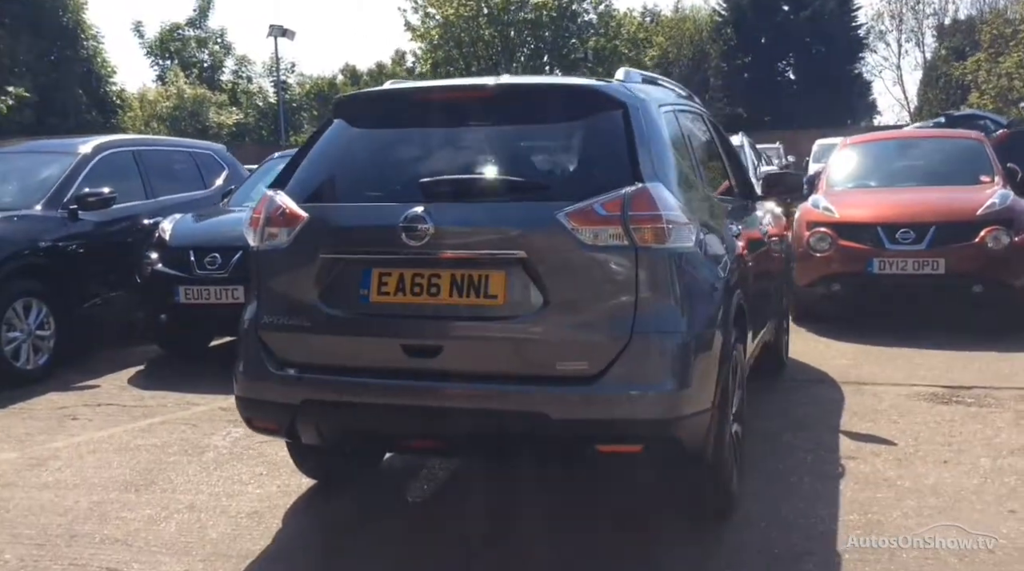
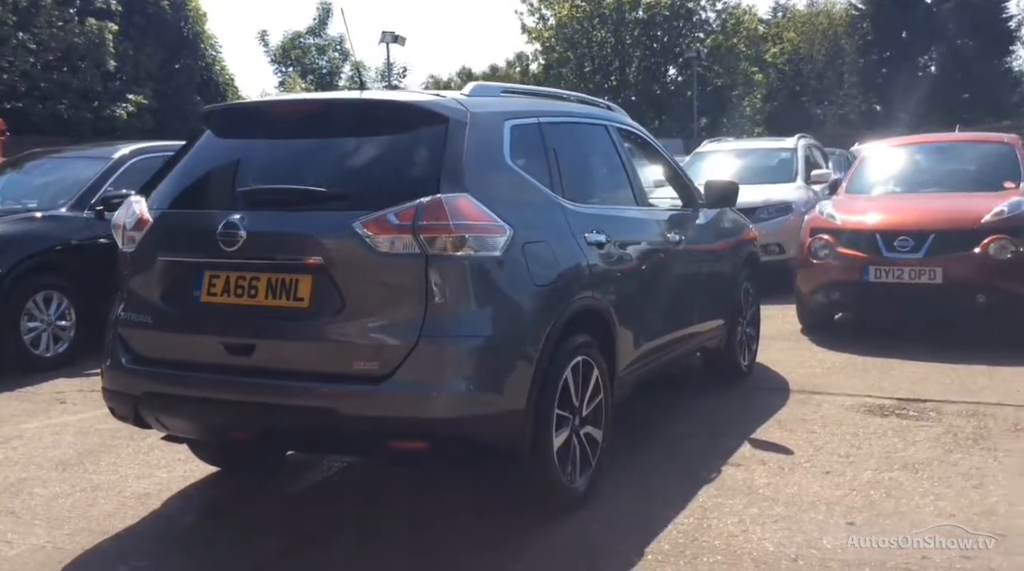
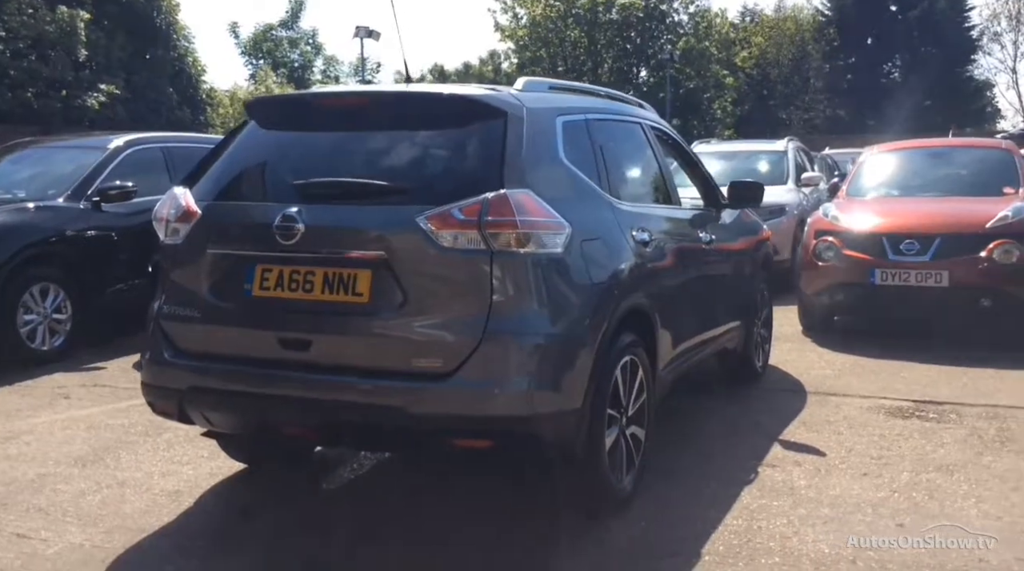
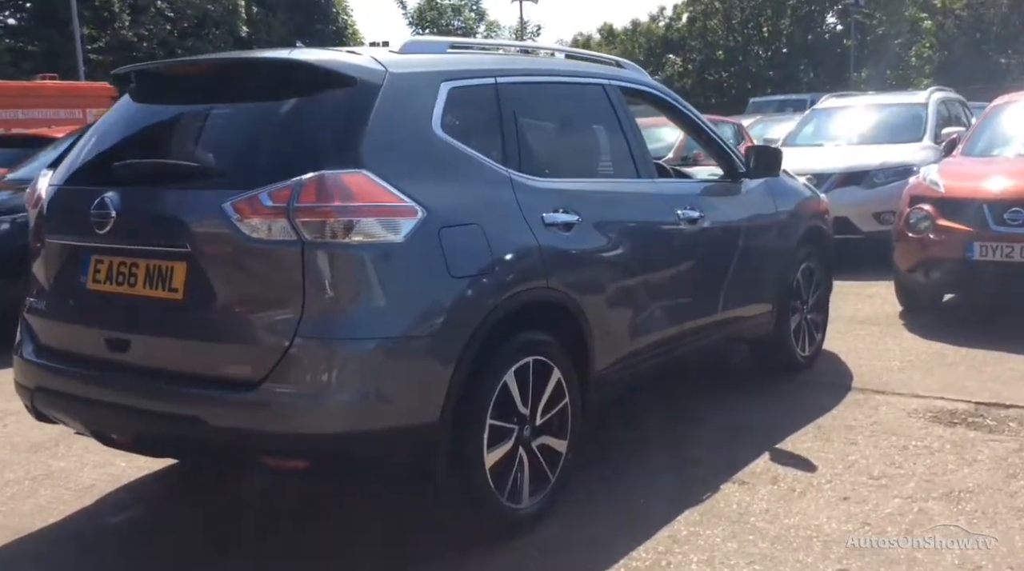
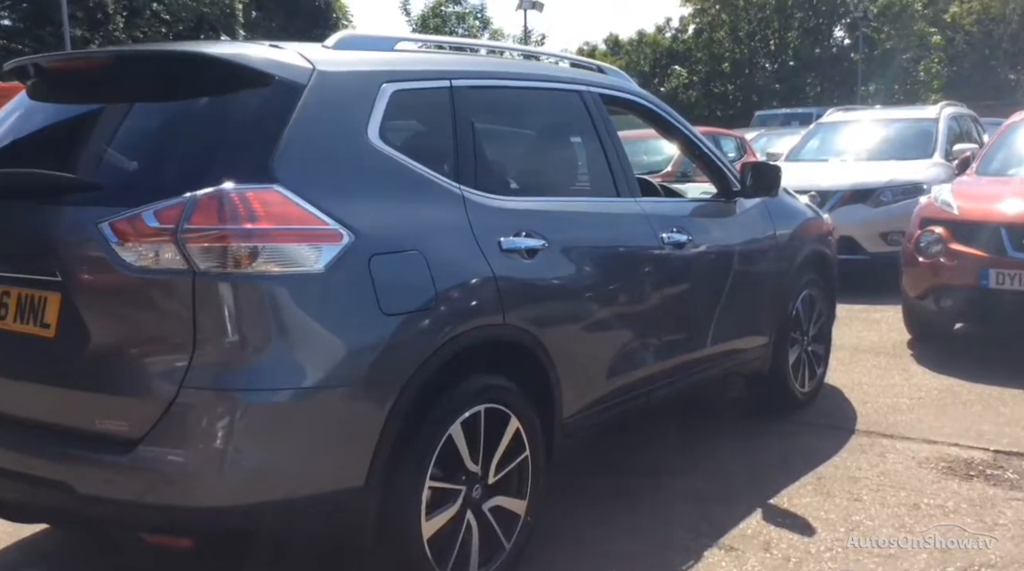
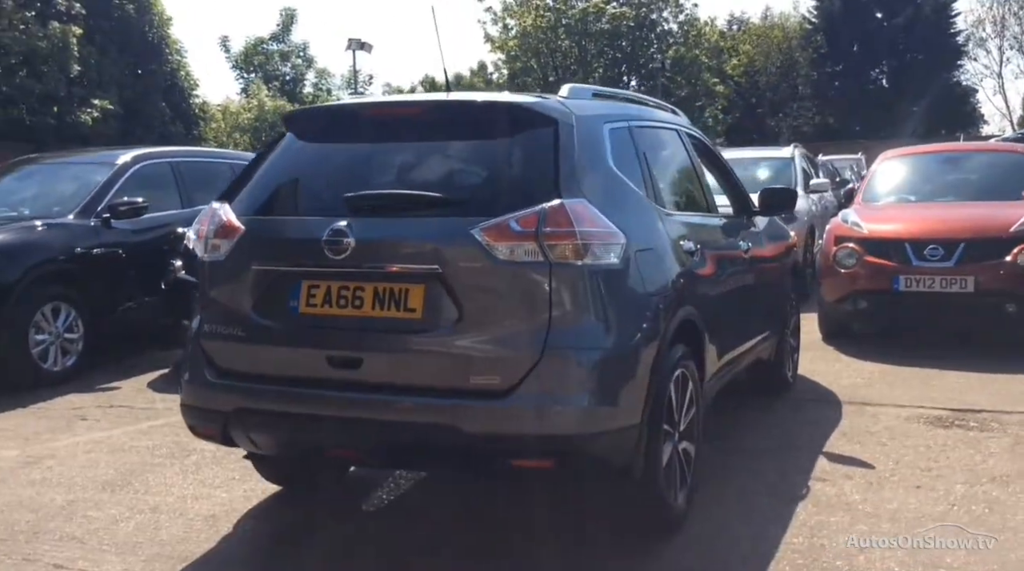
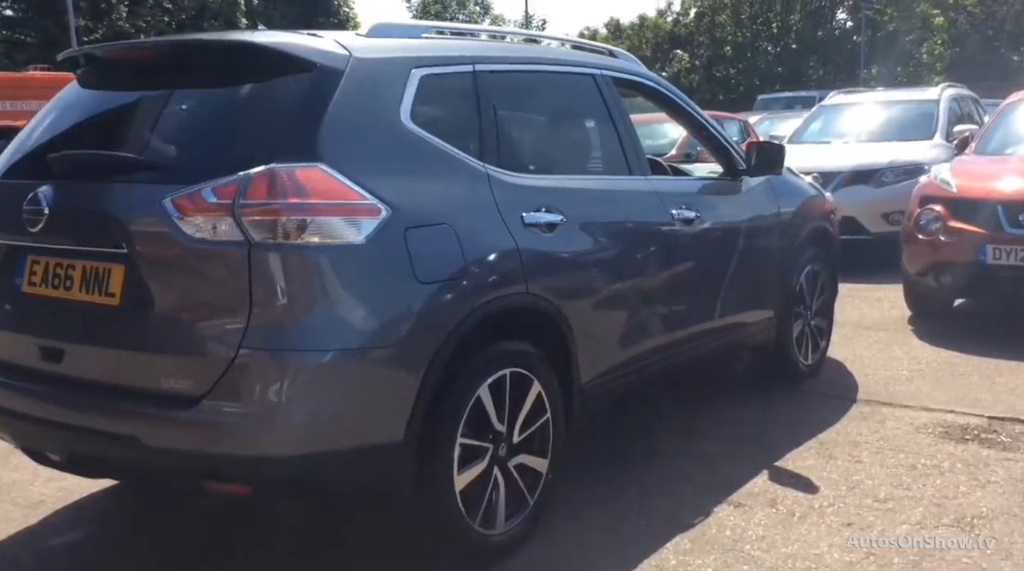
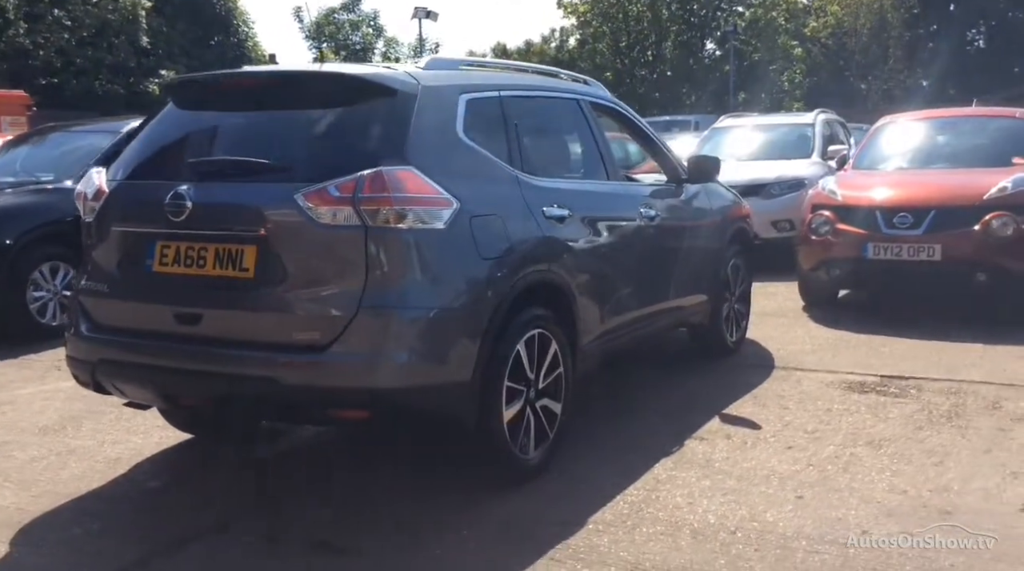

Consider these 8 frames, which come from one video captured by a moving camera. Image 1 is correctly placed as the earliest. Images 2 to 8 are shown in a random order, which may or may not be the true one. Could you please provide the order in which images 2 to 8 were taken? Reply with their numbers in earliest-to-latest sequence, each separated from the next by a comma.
6, 3, 2, 8, 4, 7, 5
